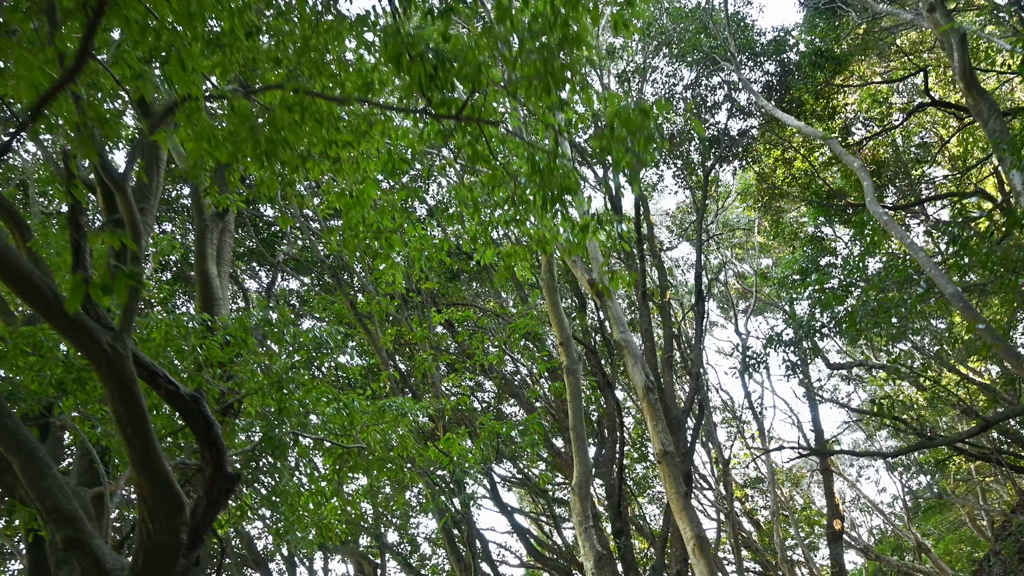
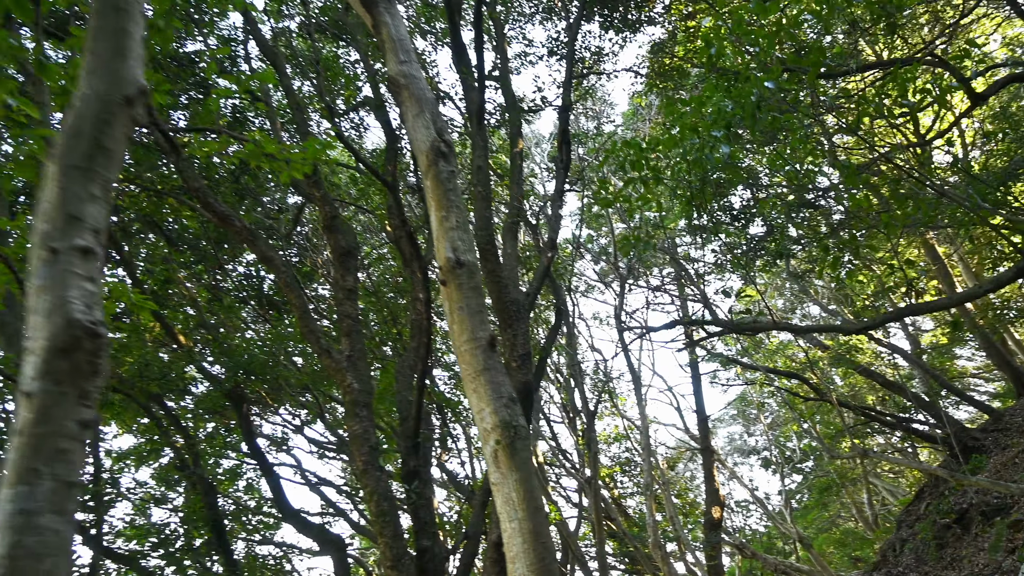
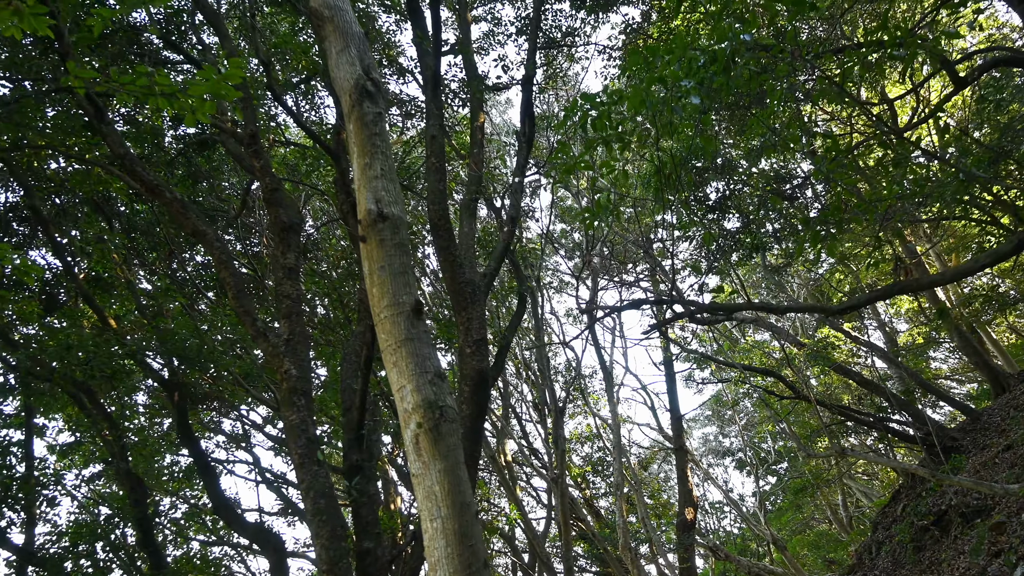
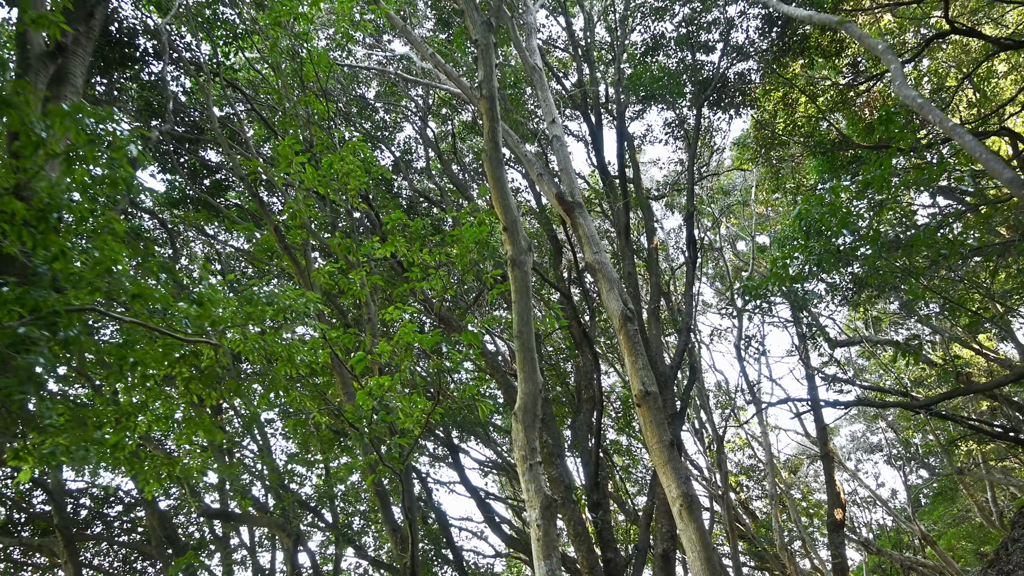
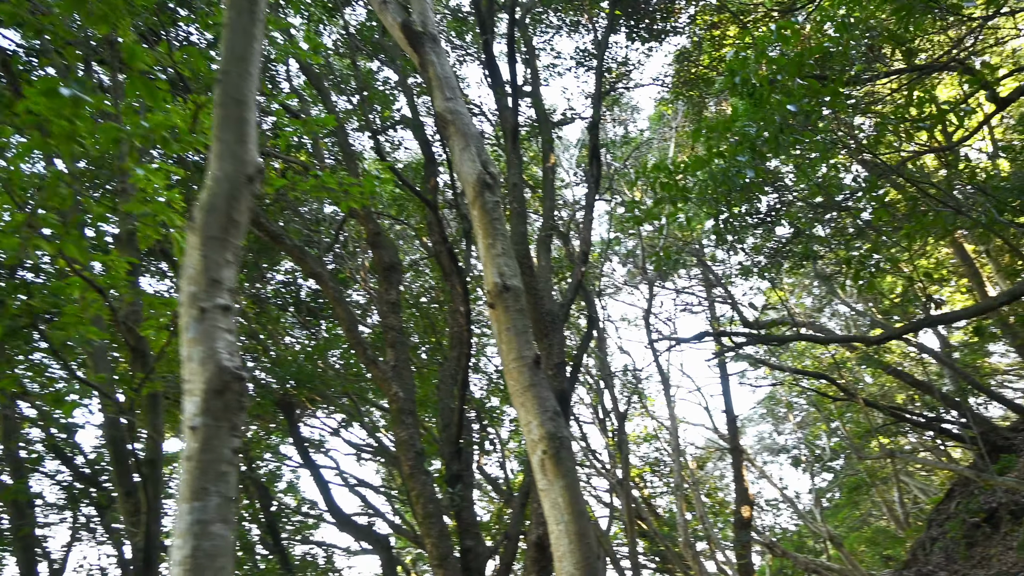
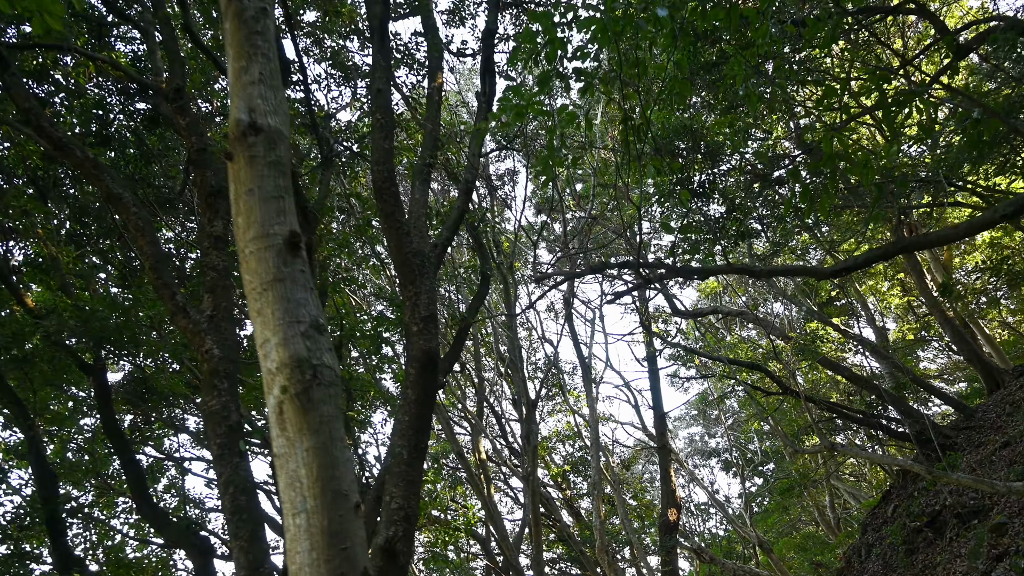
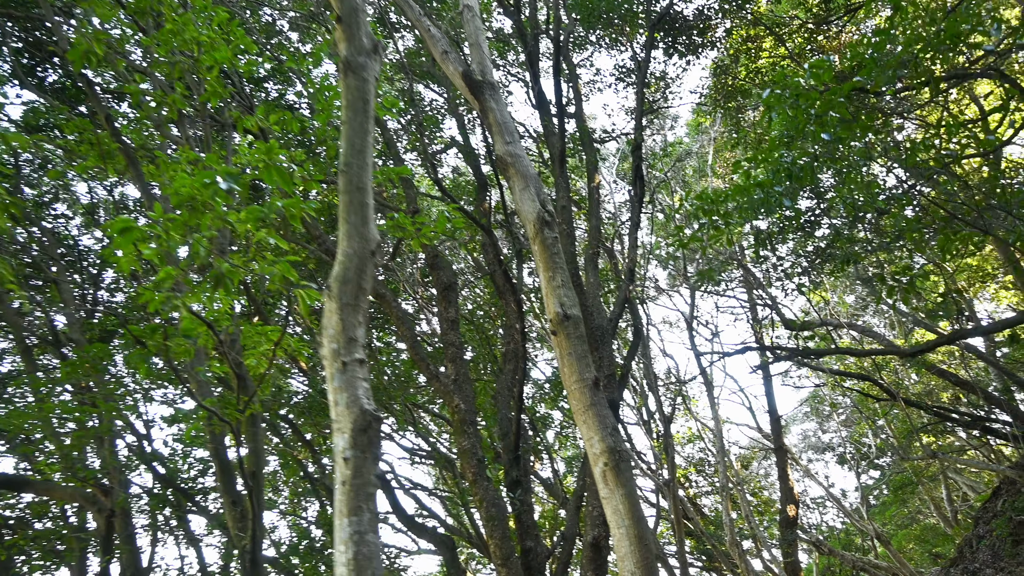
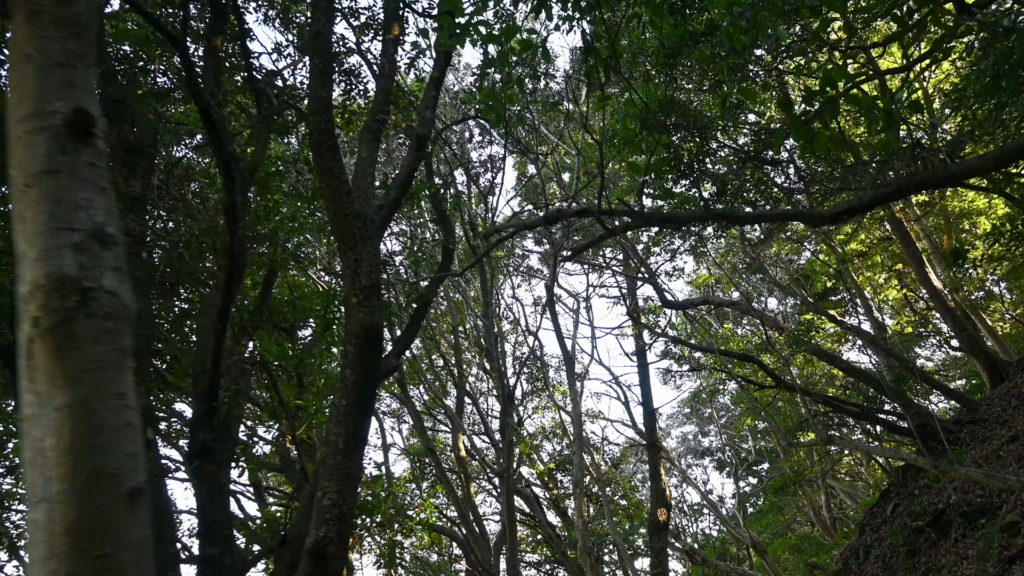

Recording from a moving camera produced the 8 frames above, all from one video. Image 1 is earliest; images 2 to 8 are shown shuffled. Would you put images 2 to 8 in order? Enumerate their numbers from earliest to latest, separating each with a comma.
4, 7, 5, 2, 3, 6, 8
